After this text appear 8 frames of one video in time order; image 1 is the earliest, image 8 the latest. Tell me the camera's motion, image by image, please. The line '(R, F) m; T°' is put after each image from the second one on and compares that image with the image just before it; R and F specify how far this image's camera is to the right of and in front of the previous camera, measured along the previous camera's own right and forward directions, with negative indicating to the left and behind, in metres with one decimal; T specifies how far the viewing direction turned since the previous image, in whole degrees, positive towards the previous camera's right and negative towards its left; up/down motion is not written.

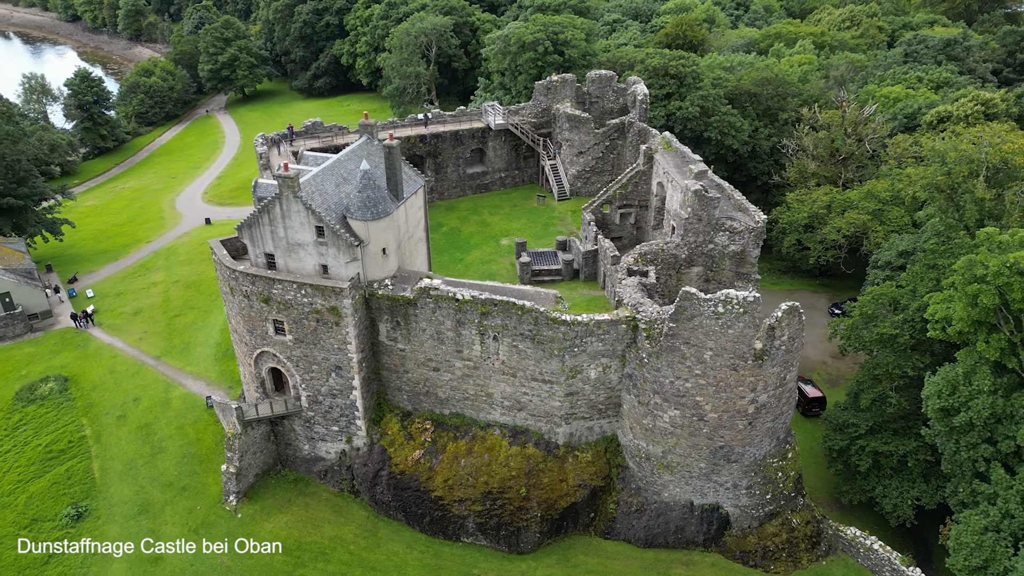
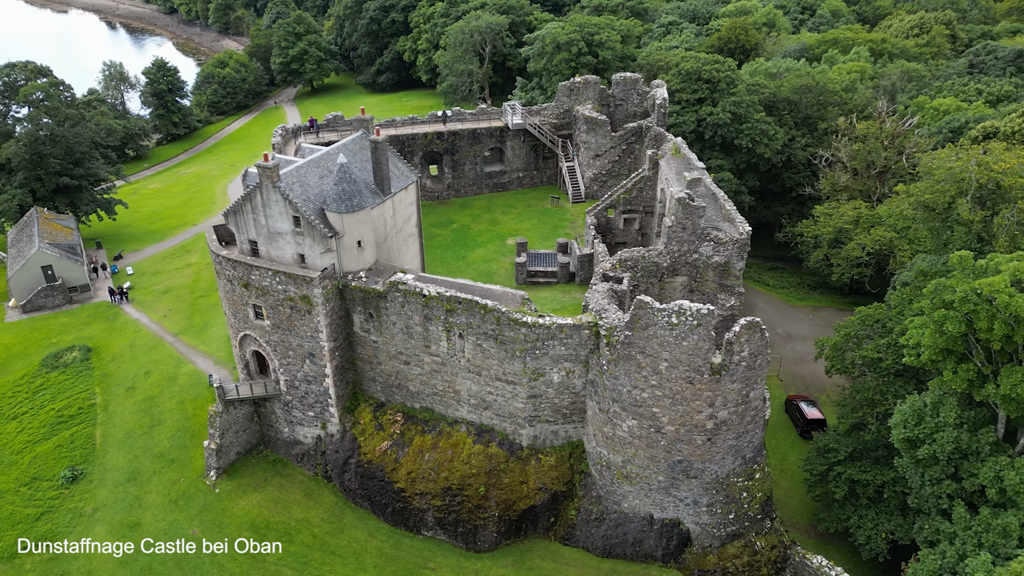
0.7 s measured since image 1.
(+3.0, +0.1) m; -6°
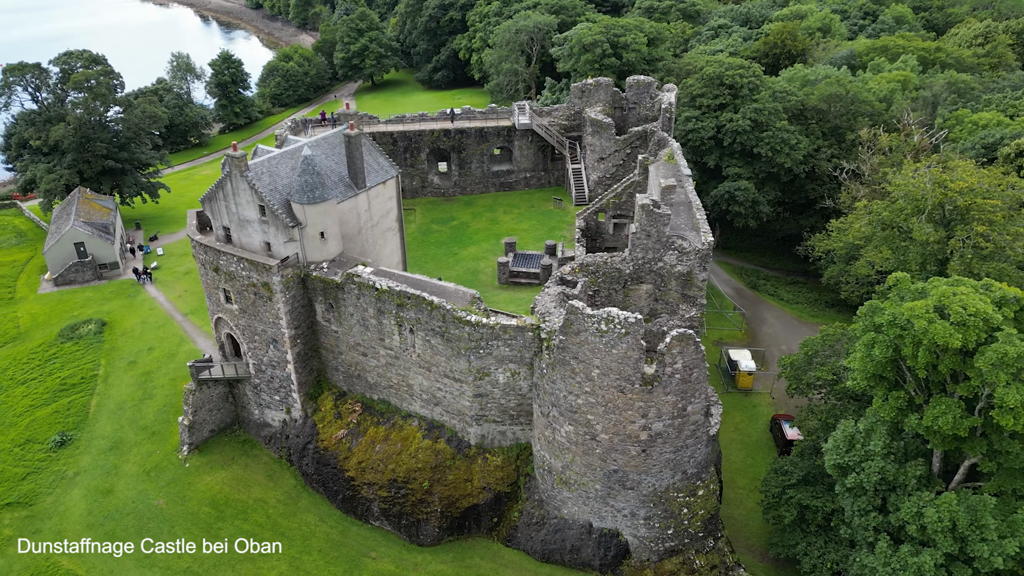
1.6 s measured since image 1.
(+3.4, +0.1) m; -6°
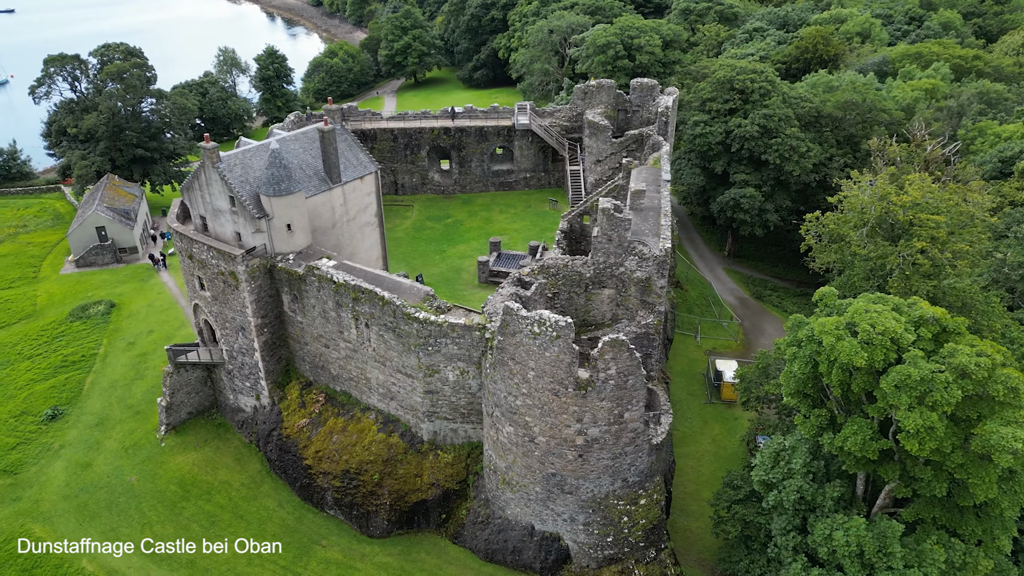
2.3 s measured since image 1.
(+2.8, +0.1) m; -4°
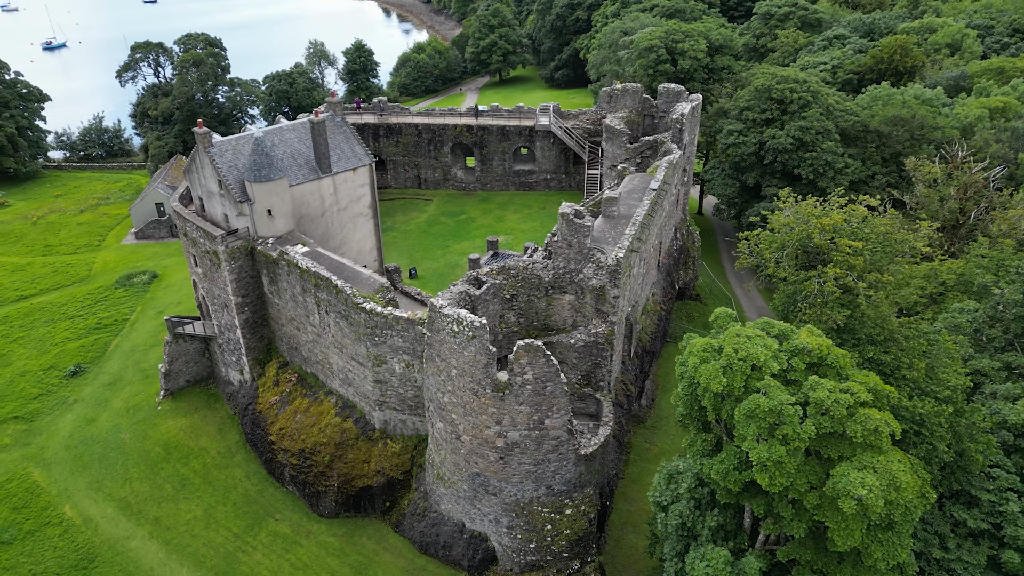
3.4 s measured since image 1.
(+4.2, +0.2) m; -8°
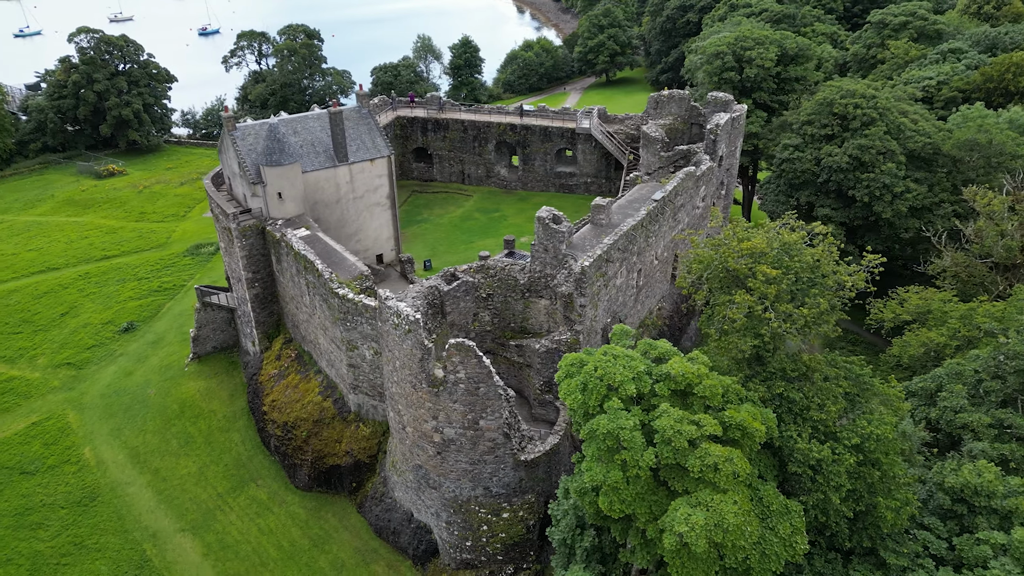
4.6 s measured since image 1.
(+4.2, +0.3) m; -9°
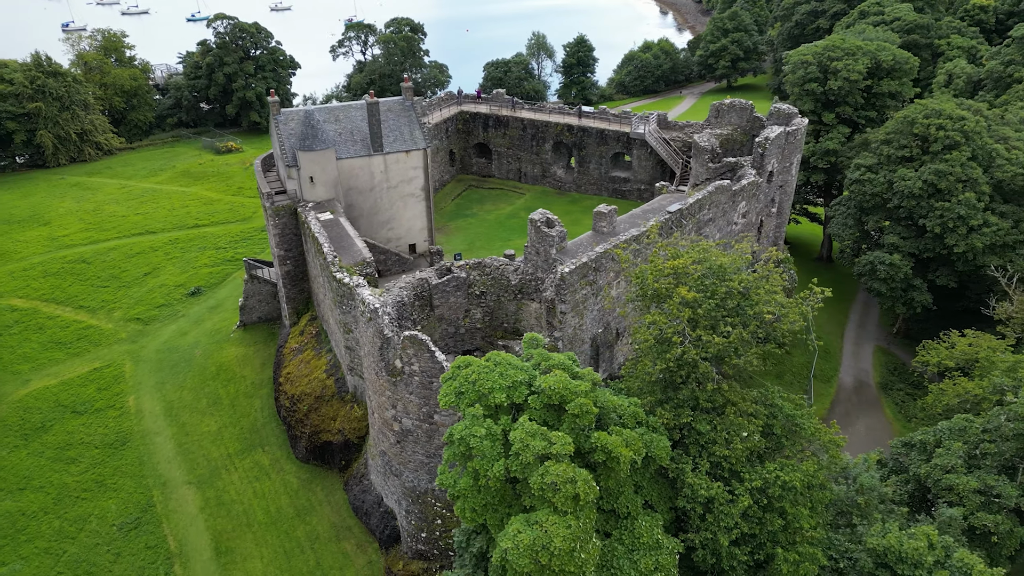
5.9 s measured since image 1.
(+3.9, +0.4) m; -10°
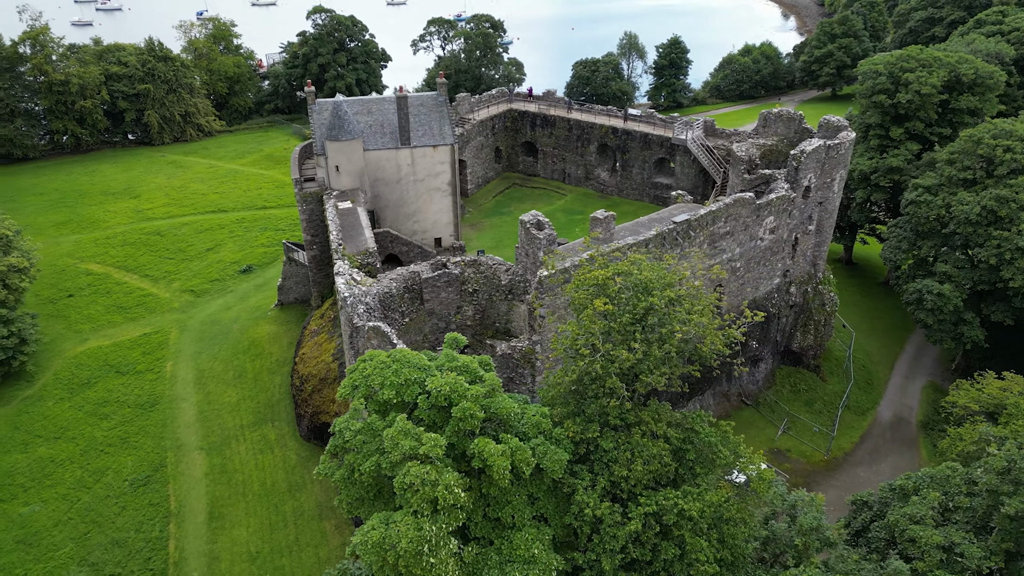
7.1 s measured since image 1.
(+3.2, +0.3) m; -8°
